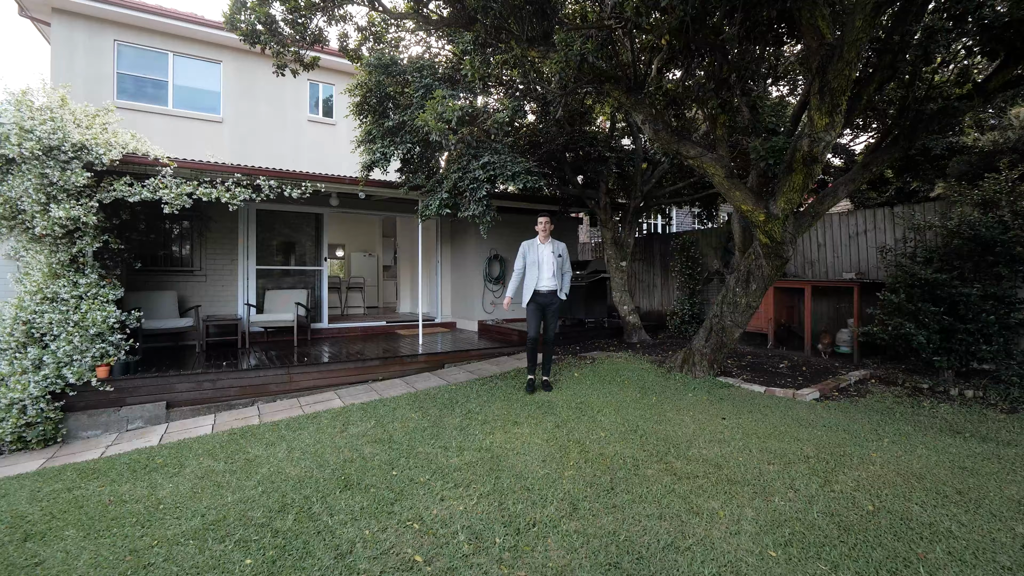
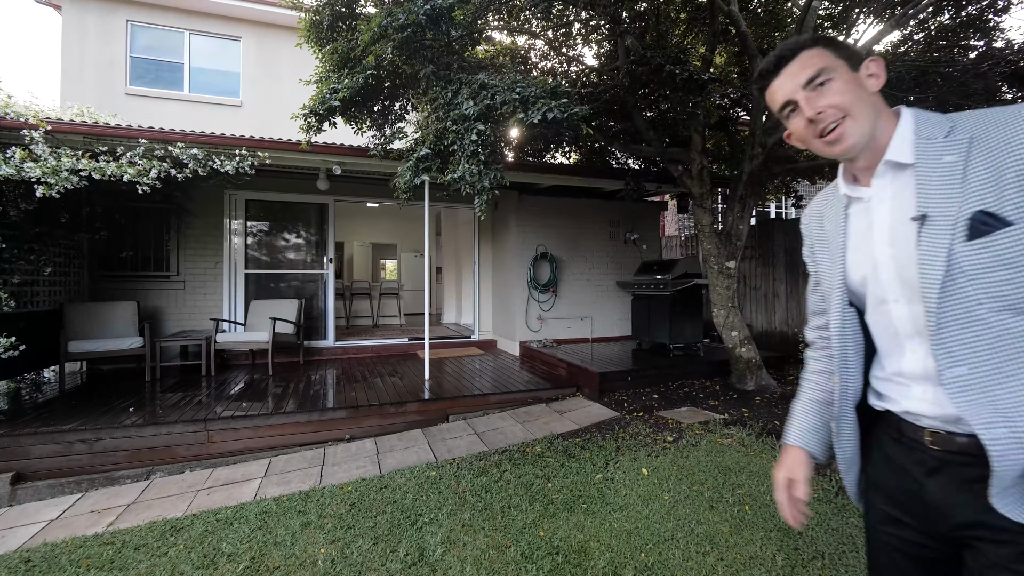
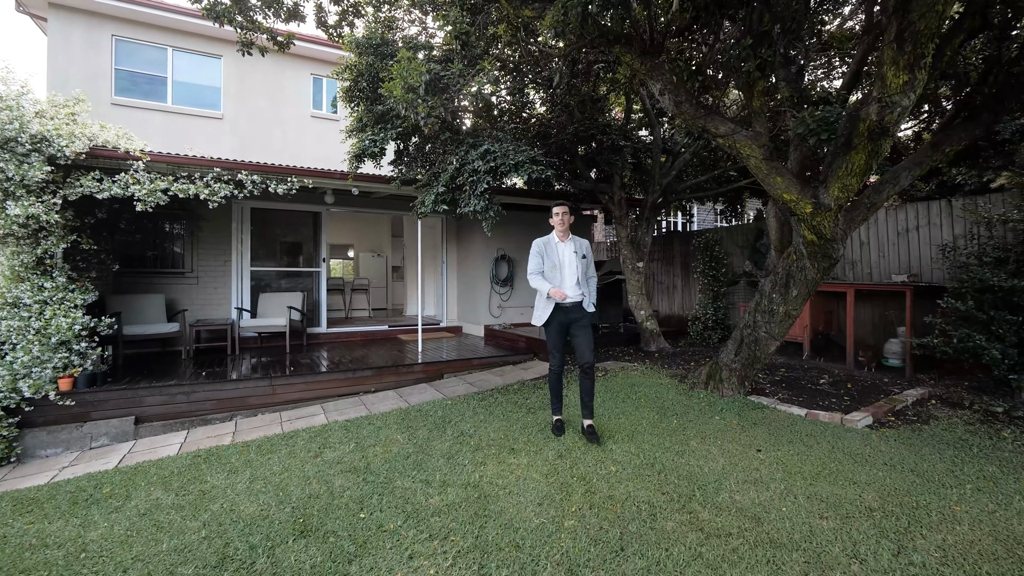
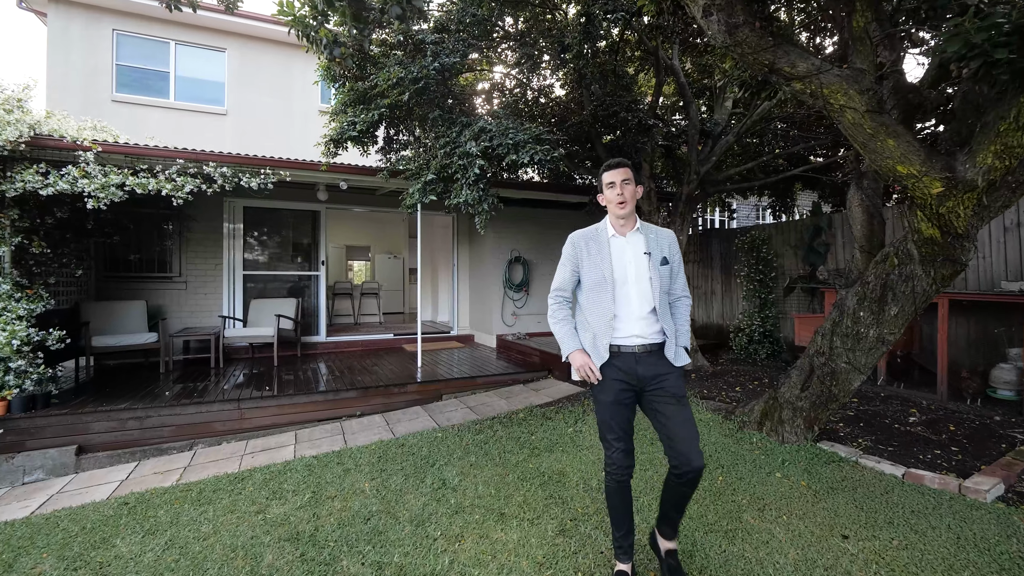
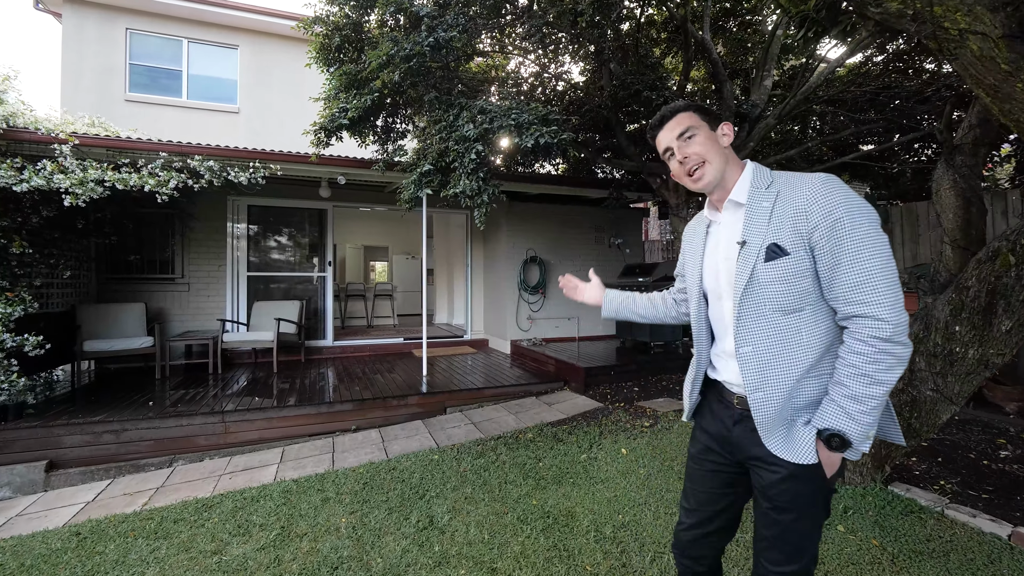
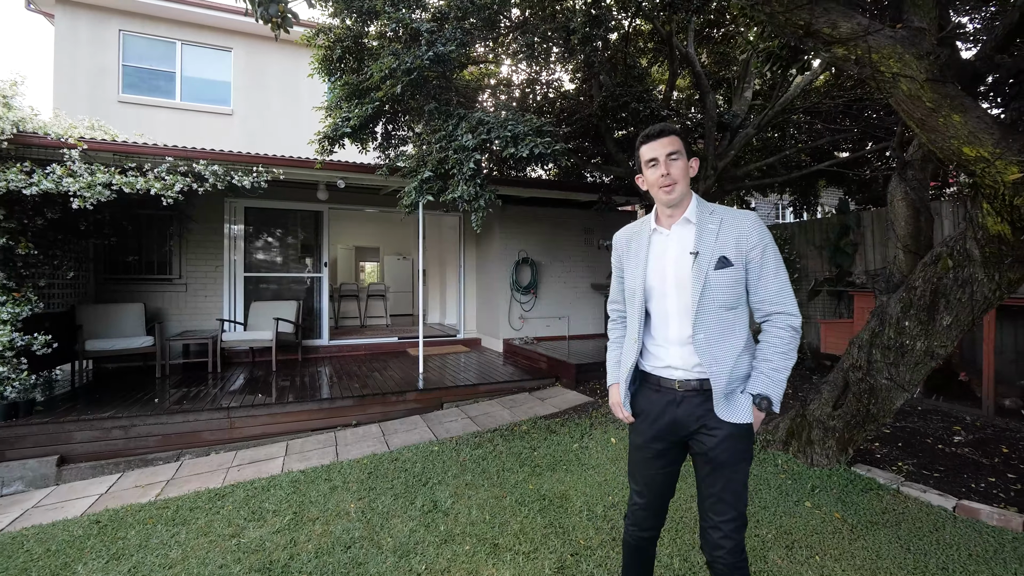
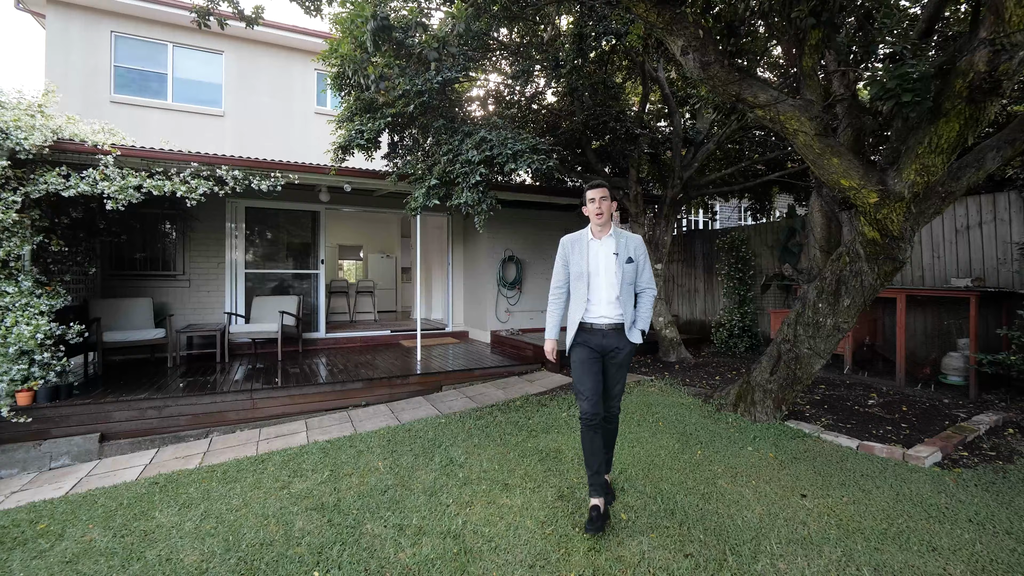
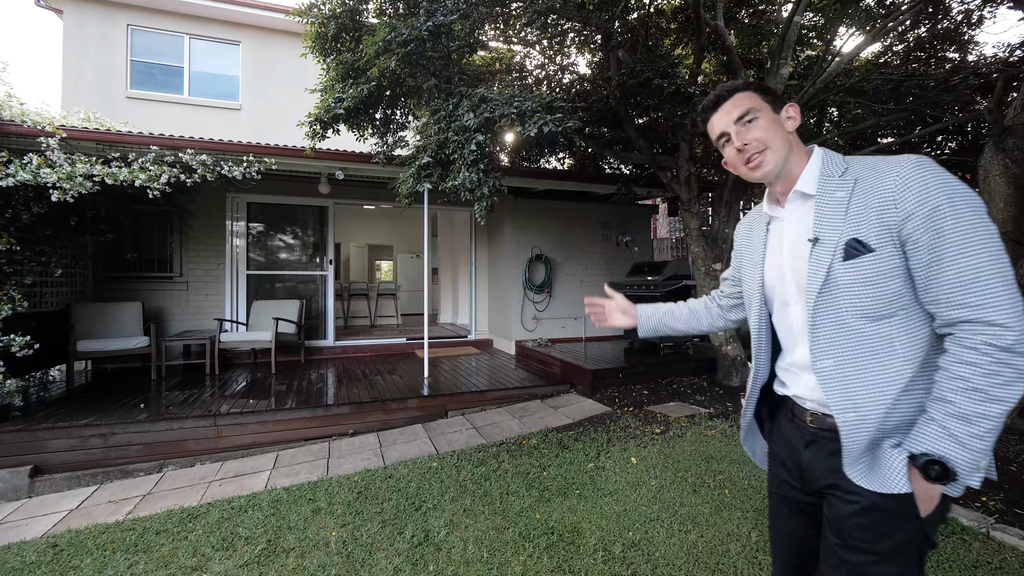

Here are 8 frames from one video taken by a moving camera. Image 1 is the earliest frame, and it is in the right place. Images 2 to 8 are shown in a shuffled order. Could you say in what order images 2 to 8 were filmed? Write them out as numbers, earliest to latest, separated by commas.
3, 7, 4, 6, 5, 8, 2
